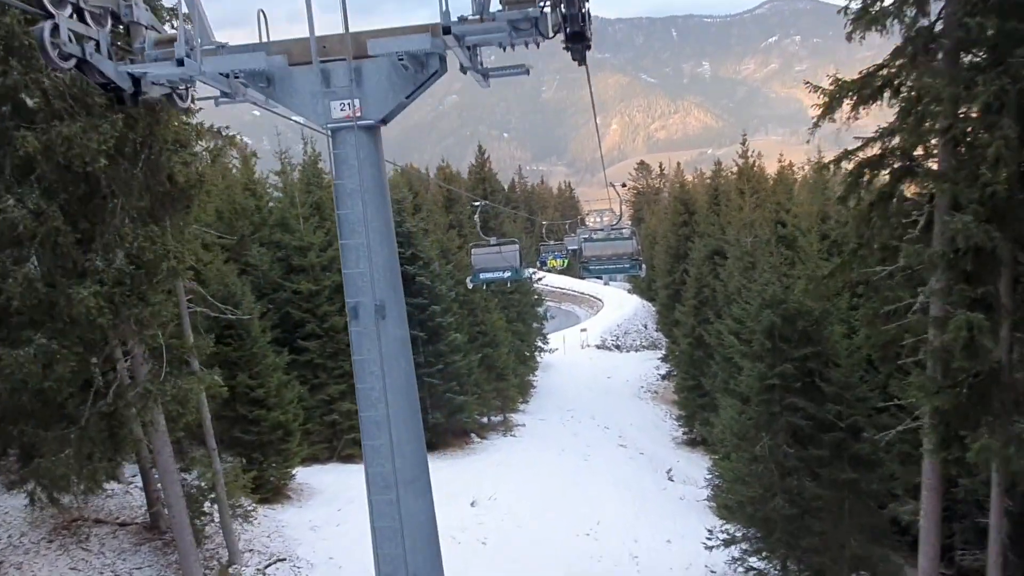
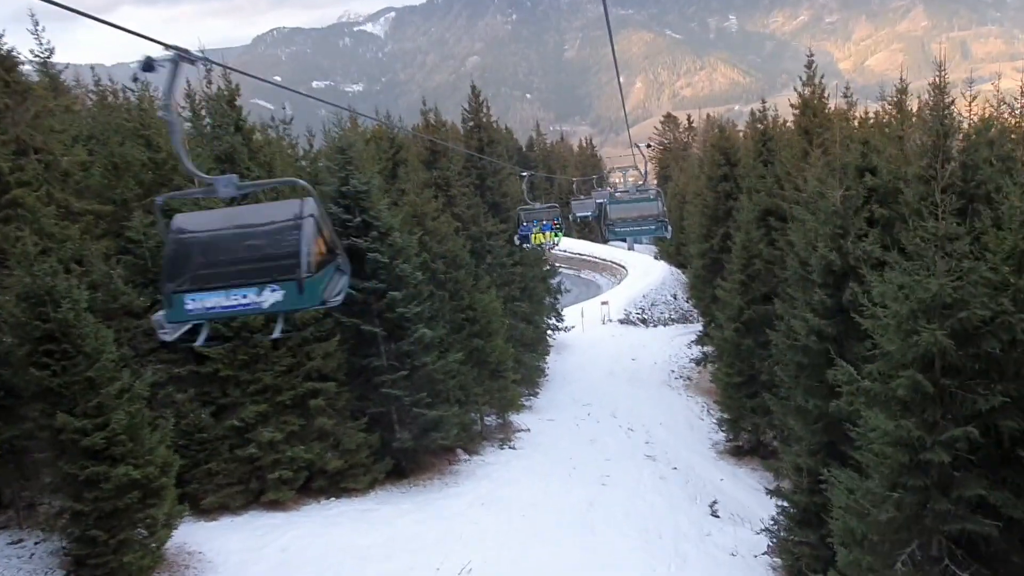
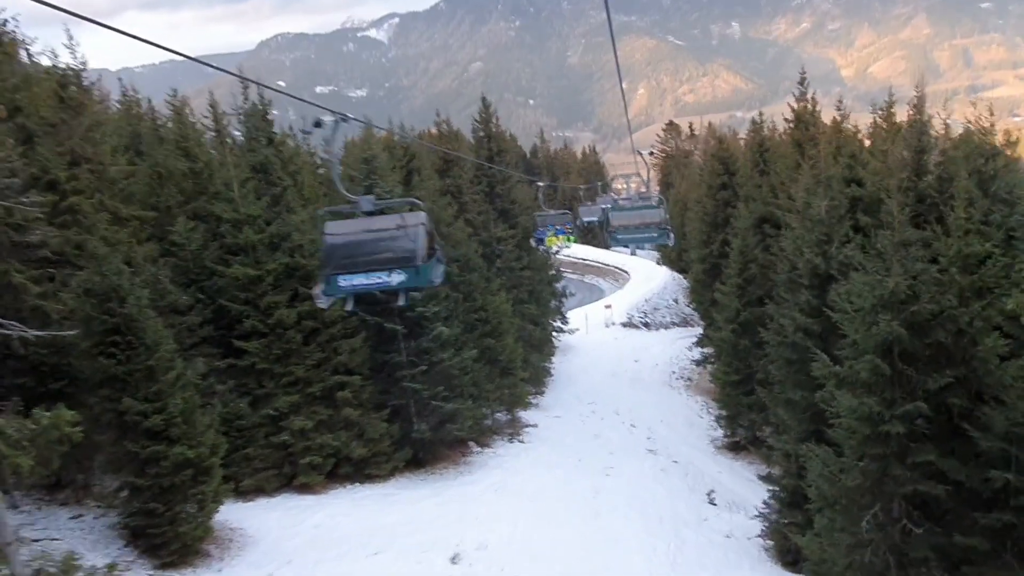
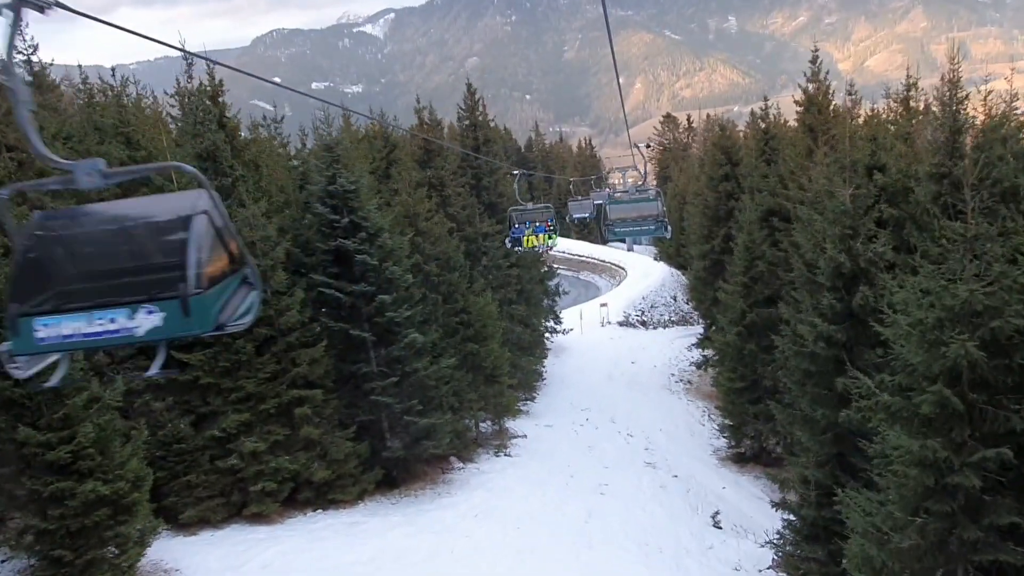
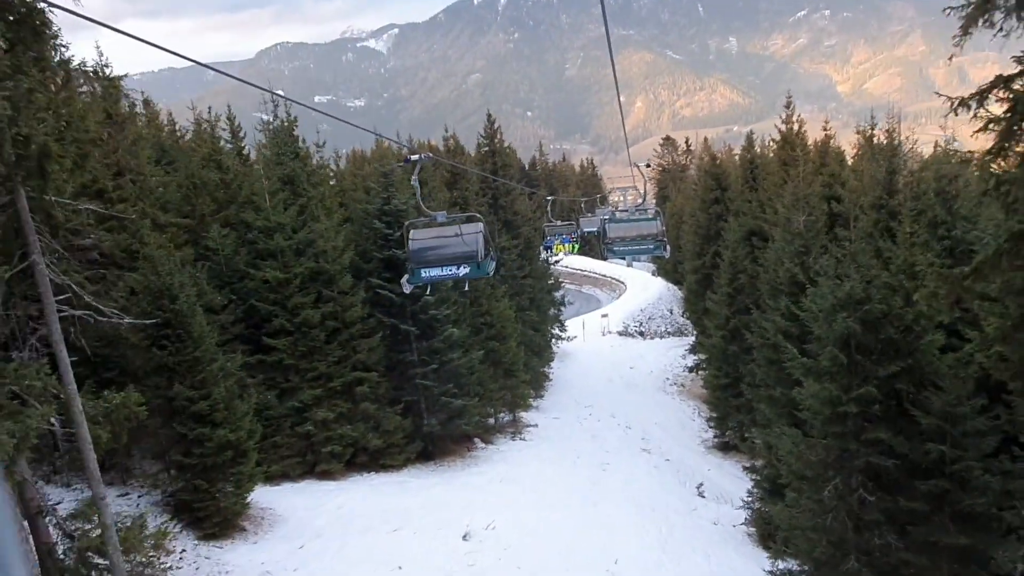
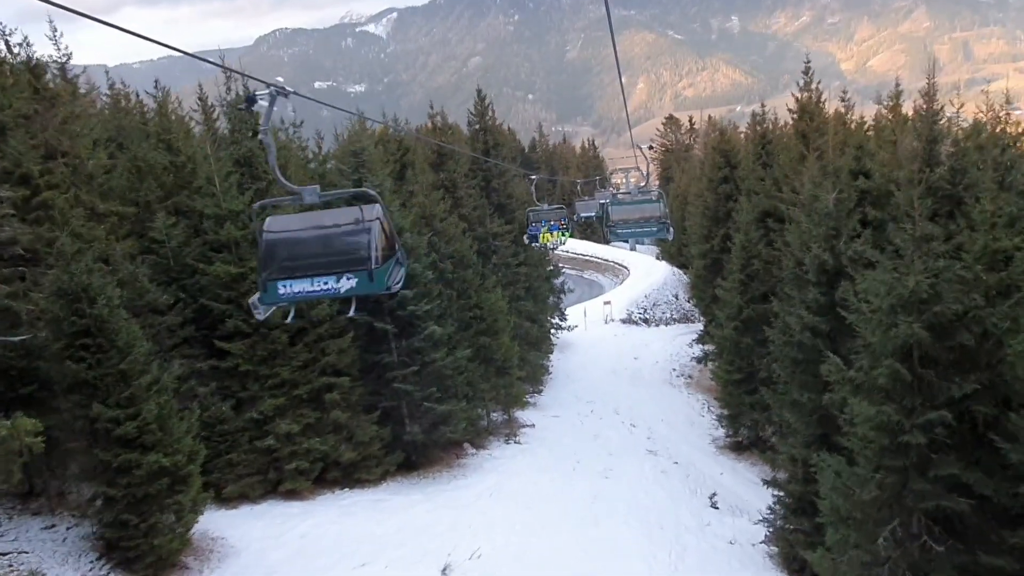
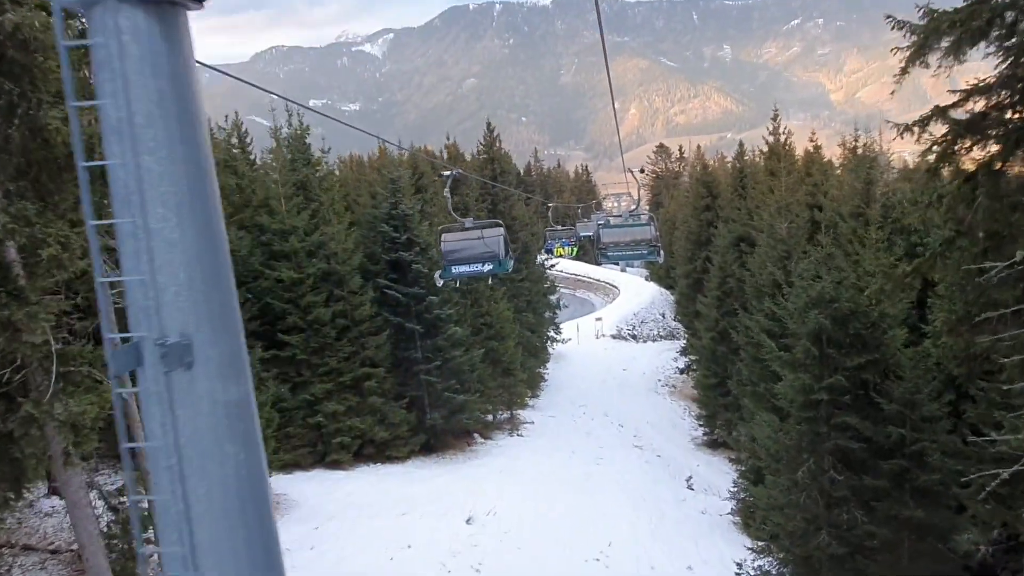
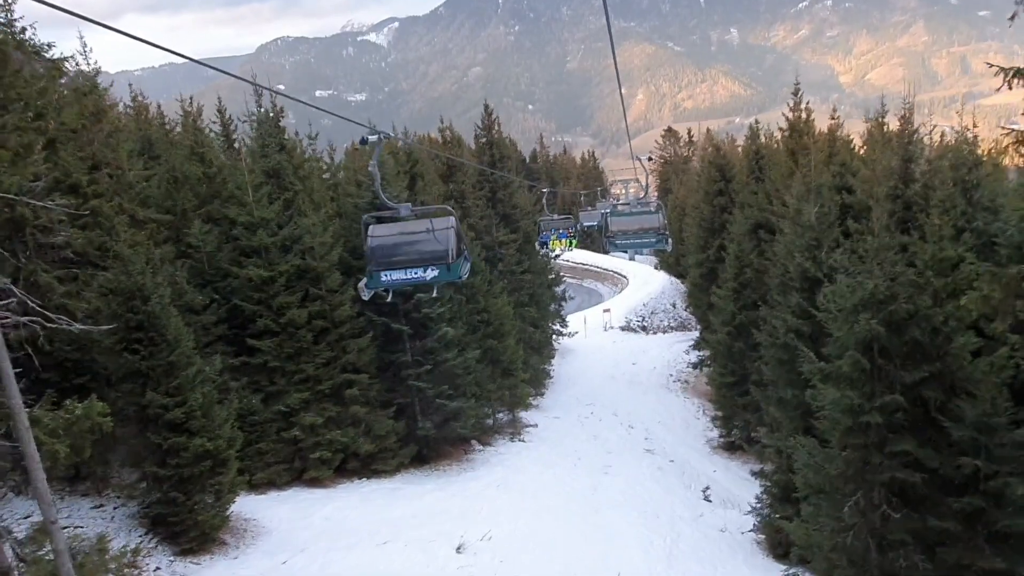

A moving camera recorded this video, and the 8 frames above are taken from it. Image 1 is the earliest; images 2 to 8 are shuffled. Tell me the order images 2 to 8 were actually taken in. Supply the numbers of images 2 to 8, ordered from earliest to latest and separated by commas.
7, 5, 8, 3, 6, 2, 4
